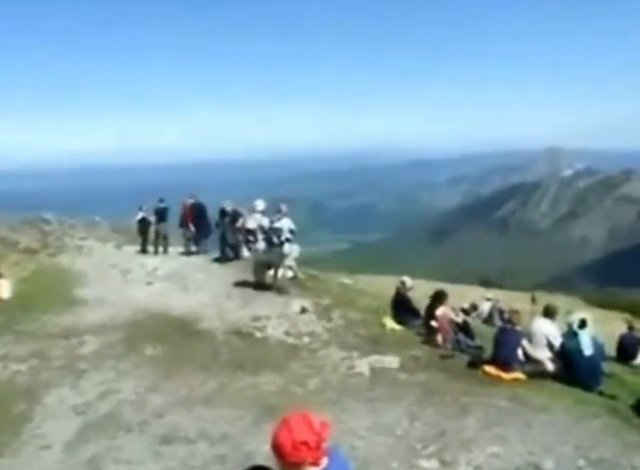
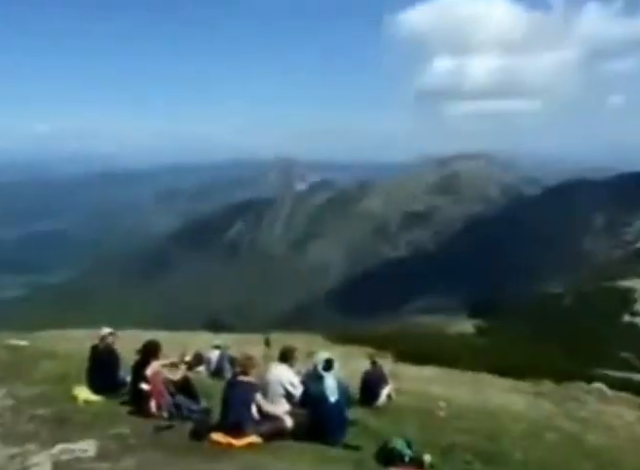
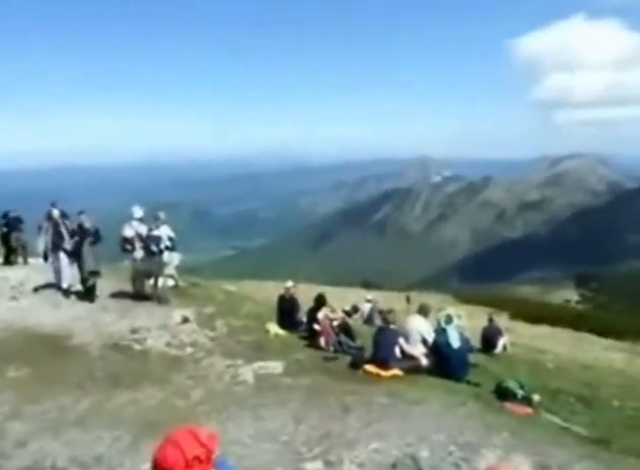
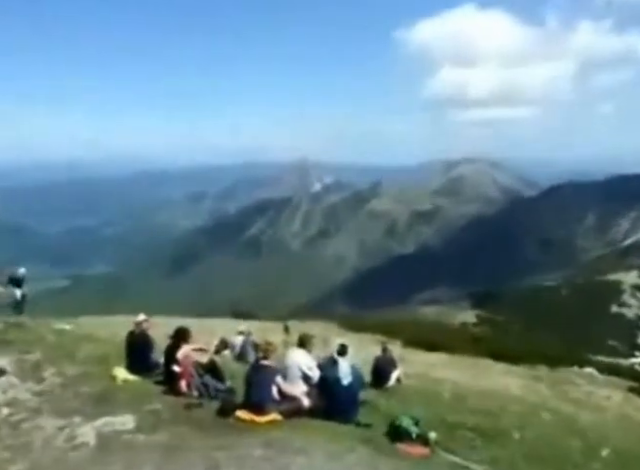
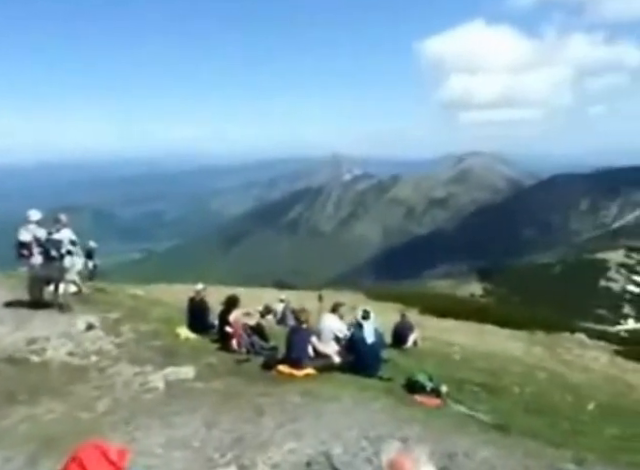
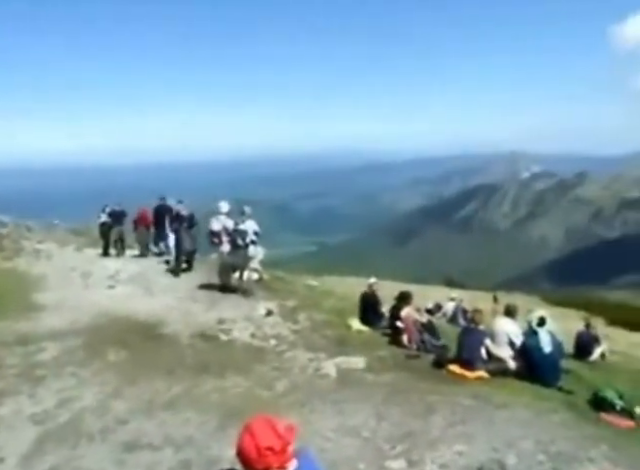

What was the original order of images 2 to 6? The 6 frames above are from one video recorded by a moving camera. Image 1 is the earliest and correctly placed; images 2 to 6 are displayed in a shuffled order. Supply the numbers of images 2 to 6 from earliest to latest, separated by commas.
6, 3, 5, 4, 2
